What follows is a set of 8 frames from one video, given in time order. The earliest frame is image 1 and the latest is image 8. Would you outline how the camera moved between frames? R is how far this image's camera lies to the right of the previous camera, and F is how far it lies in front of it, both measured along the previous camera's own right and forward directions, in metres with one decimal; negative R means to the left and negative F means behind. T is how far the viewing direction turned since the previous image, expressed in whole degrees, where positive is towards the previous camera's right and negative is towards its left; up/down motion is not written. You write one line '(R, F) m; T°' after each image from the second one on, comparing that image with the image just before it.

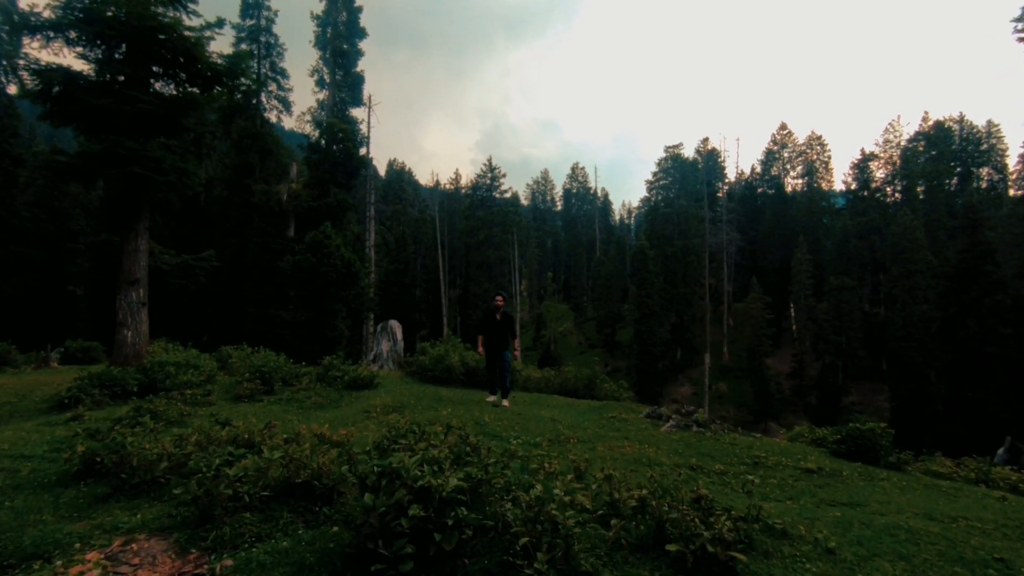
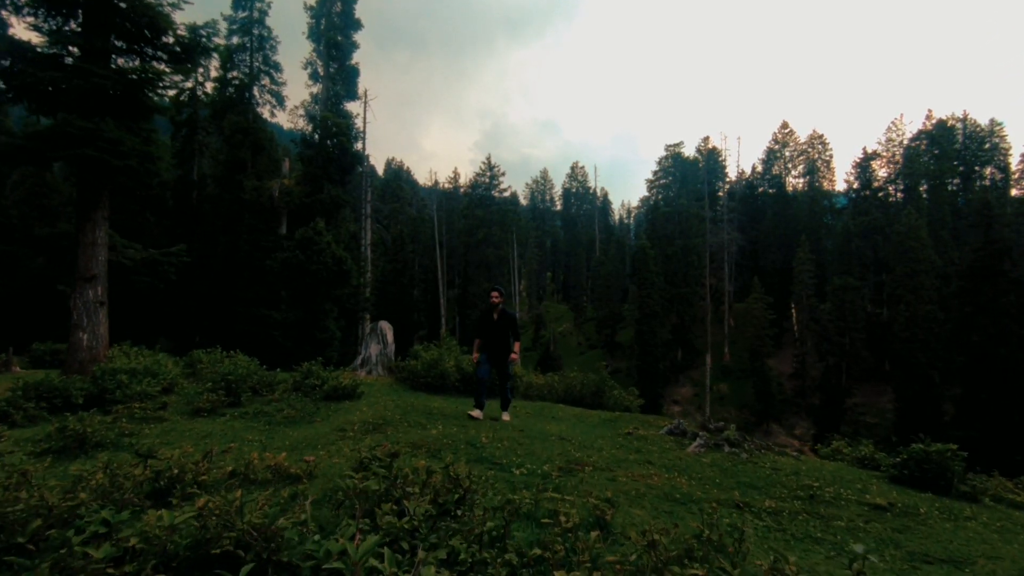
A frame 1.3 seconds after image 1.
(0.0, +1.2) m; 0°
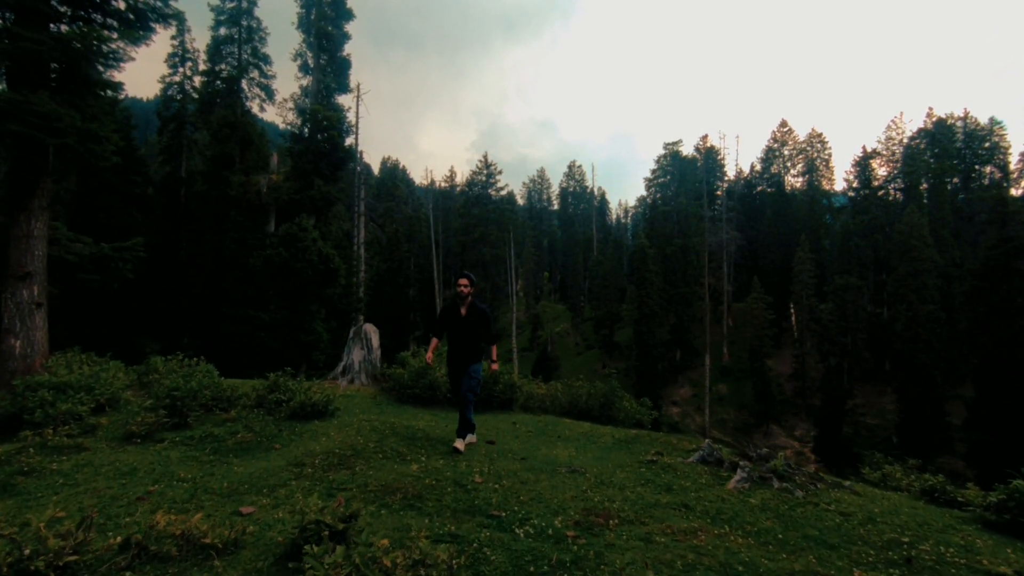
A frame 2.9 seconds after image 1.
(0.0, +1.3) m; 0°
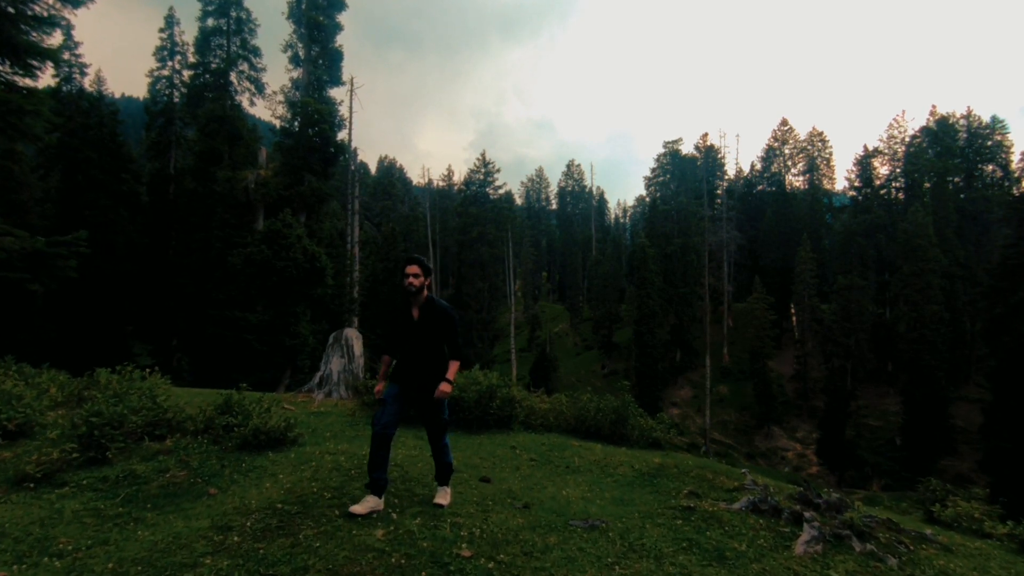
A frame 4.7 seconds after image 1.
(0.0, +1.4) m; 0°
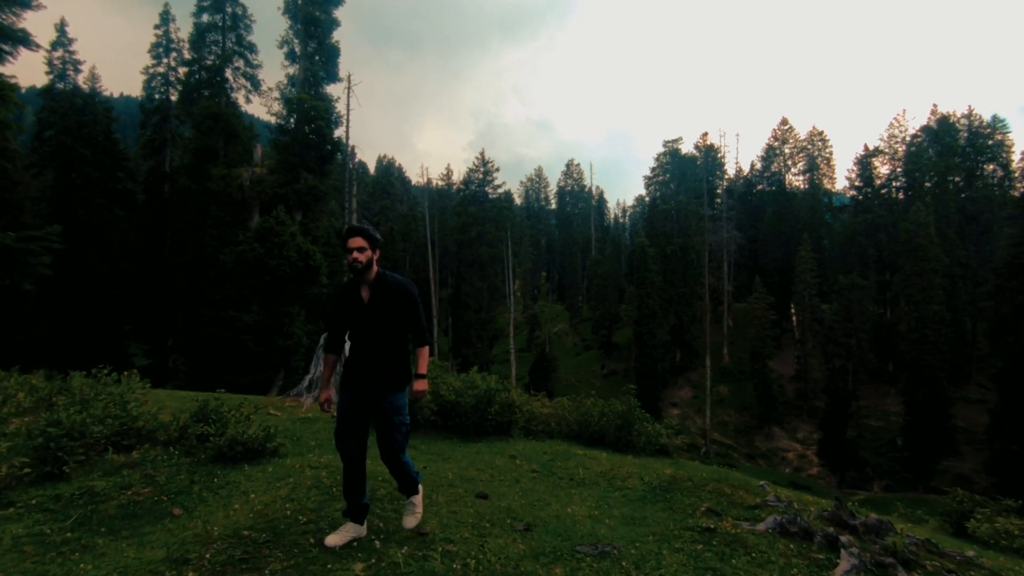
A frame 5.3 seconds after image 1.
(0.0, +0.5) m; 0°
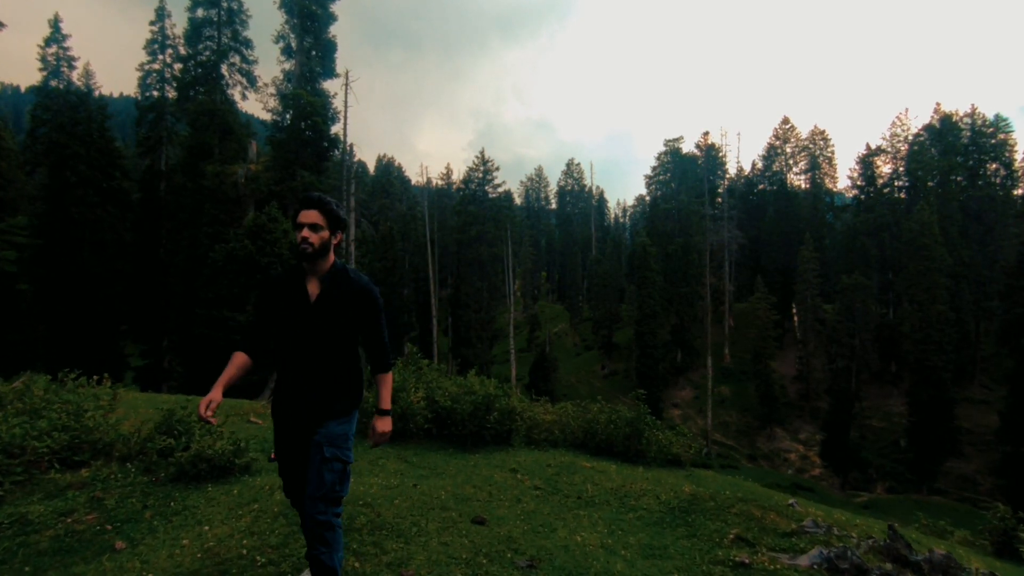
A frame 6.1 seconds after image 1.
(0.0, +0.7) m; 0°
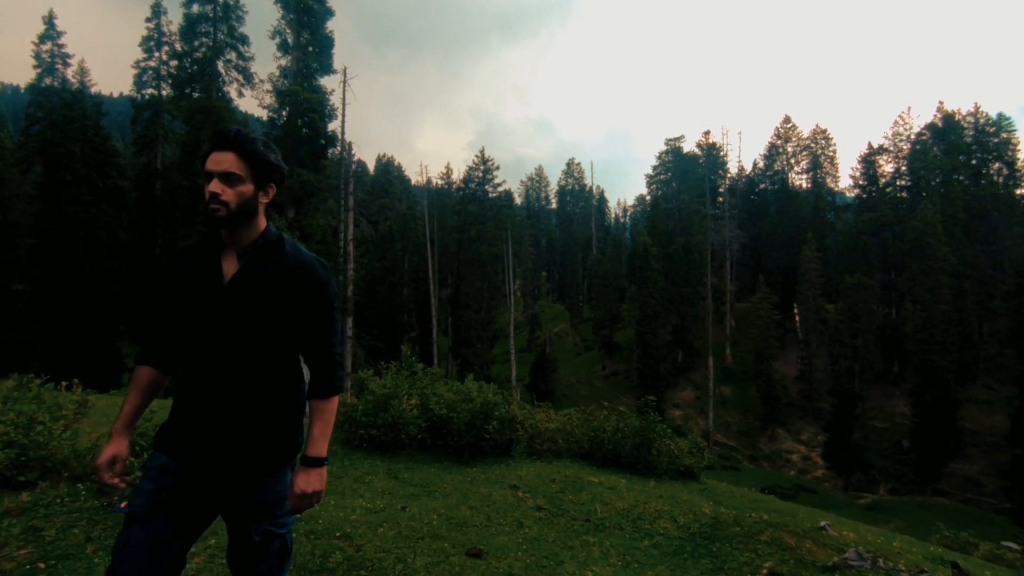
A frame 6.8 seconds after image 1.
(0.0, +0.6) m; 0°
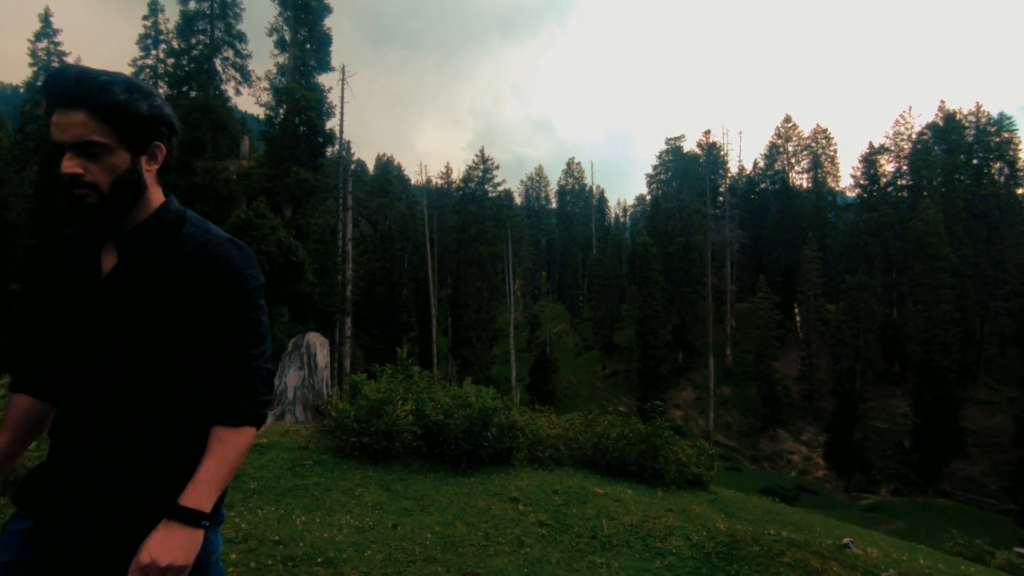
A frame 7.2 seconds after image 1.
(0.0, +0.4) m; 0°
